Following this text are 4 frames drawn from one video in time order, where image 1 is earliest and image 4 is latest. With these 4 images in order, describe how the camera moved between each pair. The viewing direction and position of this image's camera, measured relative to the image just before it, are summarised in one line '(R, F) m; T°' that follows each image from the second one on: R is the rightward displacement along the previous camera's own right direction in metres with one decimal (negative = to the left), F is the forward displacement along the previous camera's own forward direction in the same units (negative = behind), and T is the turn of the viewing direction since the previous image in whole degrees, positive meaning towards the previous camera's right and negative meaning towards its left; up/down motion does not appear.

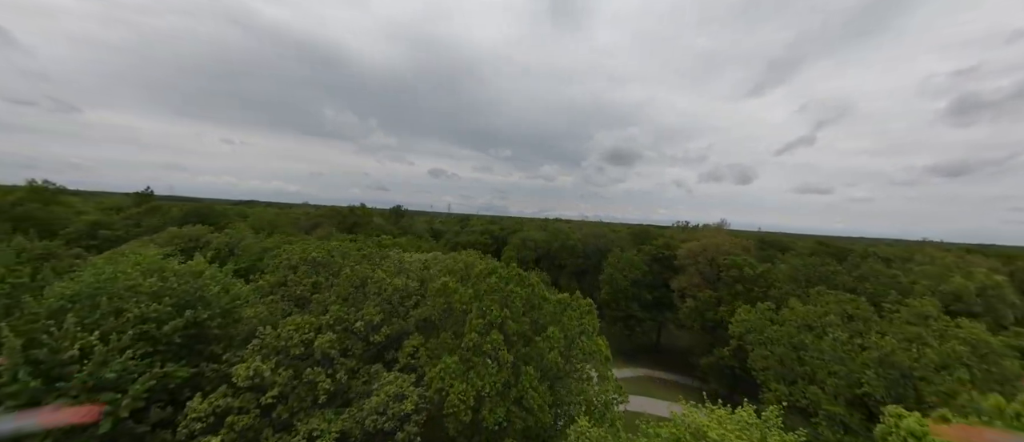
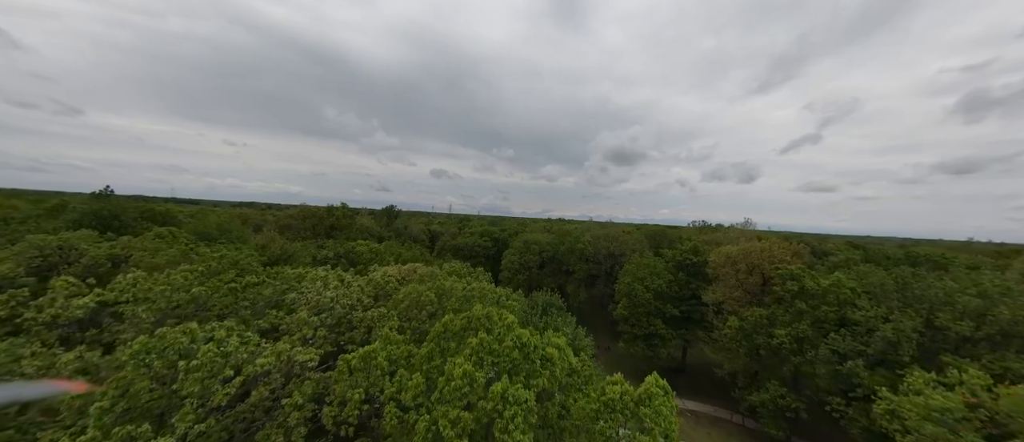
(+0.1, +6.6) m; 0°
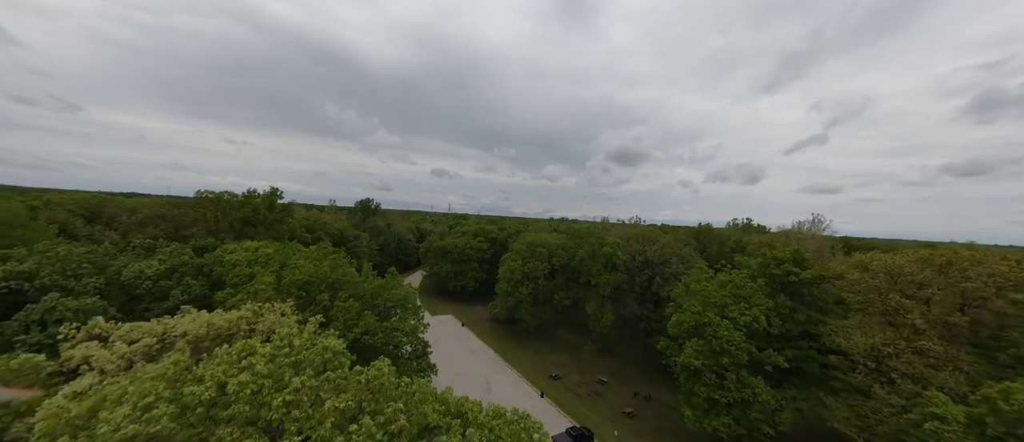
(0.0, +14.0) m; 0°
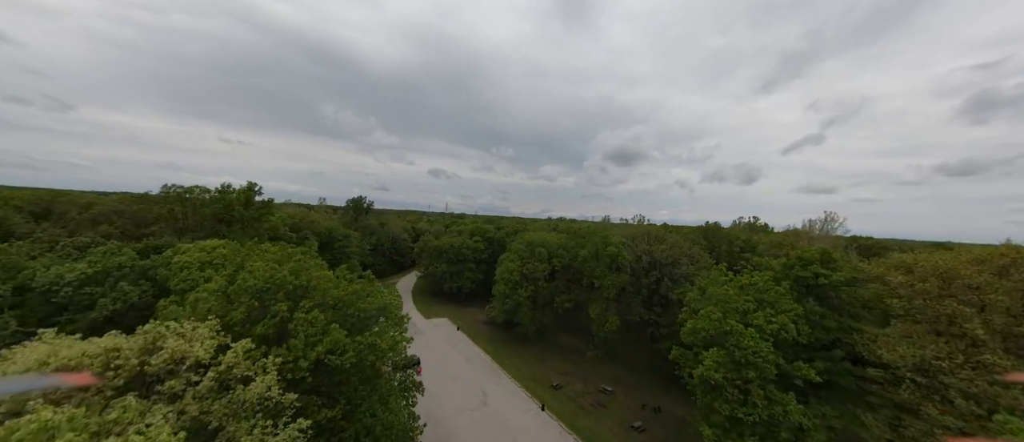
(-0.1, +2.5) m; 0°
